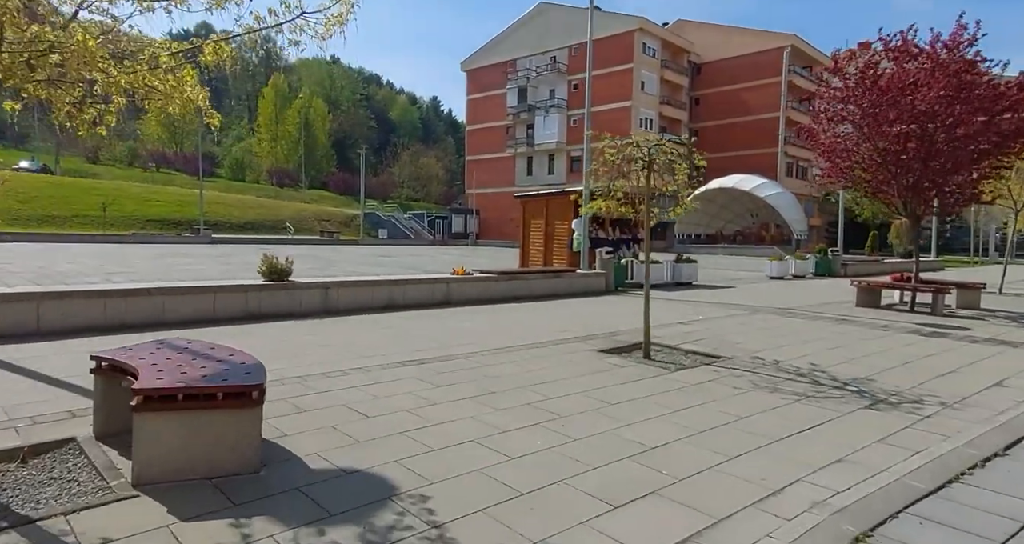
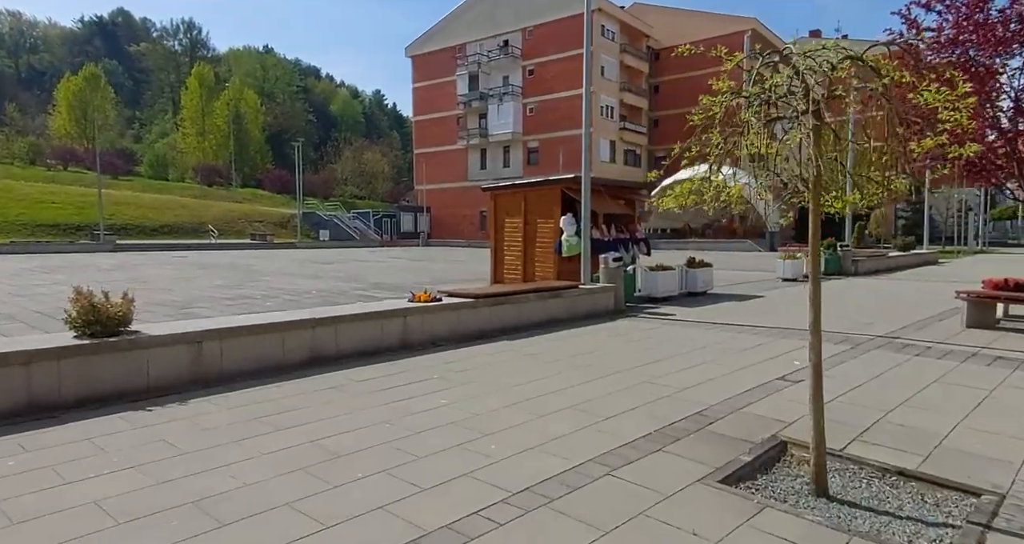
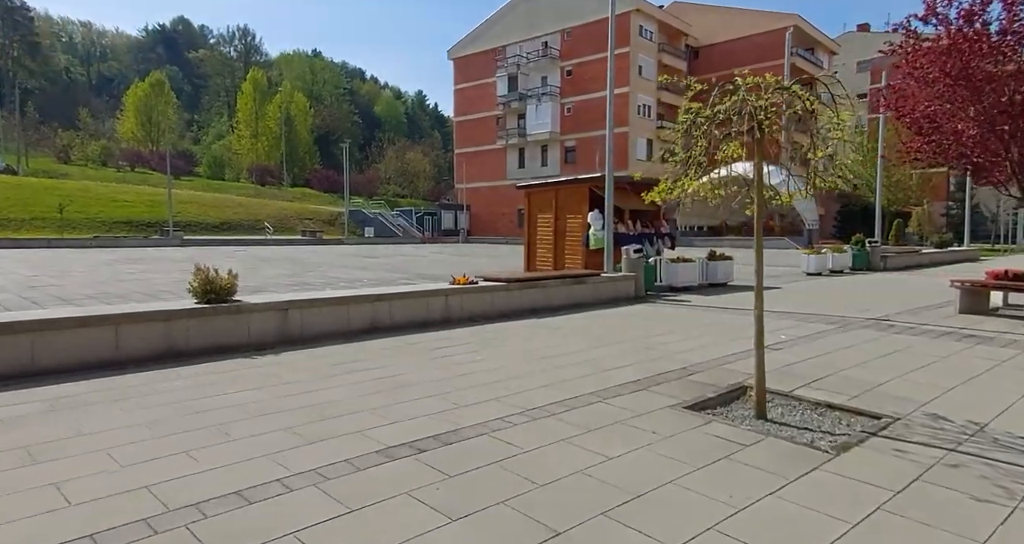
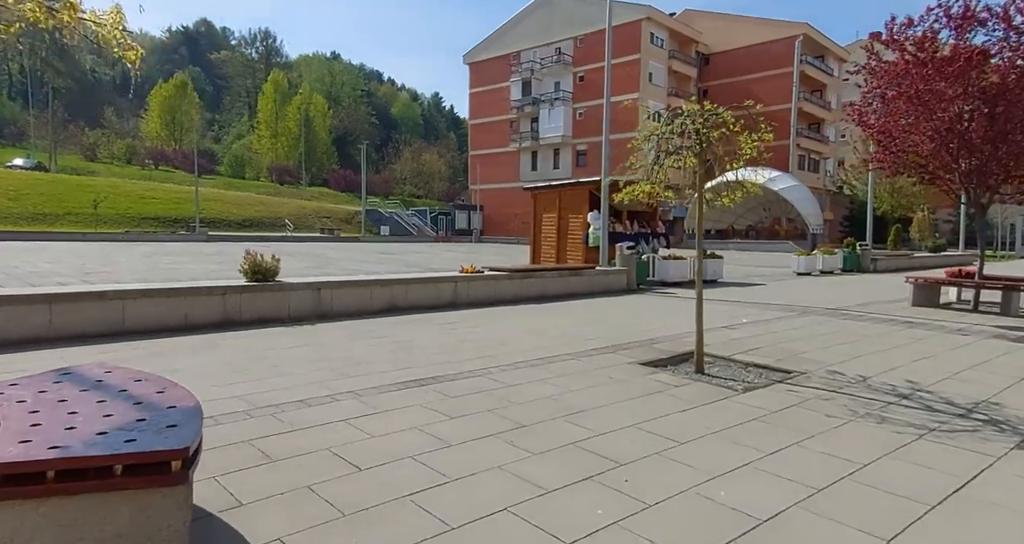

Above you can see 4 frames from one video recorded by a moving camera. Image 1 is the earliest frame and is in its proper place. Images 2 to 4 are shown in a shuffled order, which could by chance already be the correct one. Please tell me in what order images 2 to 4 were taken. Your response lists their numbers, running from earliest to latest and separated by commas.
4, 3, 2
